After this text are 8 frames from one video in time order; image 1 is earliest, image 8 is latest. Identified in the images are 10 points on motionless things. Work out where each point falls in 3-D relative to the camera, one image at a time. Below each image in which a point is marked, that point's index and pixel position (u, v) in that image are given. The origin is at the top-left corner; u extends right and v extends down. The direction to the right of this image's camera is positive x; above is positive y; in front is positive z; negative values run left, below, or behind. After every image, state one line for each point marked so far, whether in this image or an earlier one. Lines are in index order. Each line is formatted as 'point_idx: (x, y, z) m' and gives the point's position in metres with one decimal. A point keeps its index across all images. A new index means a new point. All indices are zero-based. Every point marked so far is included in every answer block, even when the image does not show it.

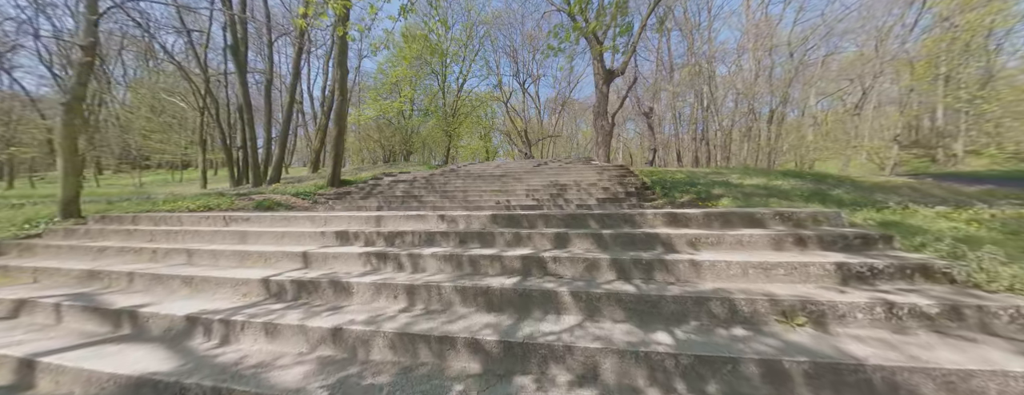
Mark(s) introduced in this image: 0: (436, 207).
0: (-2.2, -0.3, +8.4) m
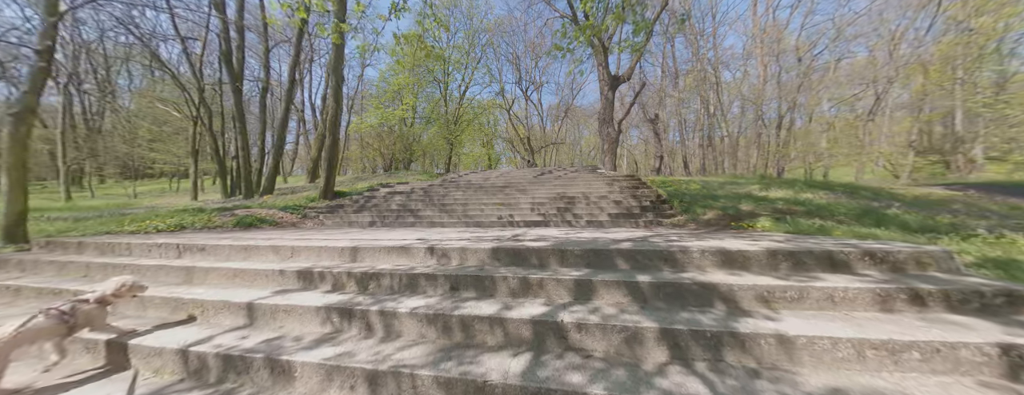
0: (-2.1, -0.7, +7.7) m
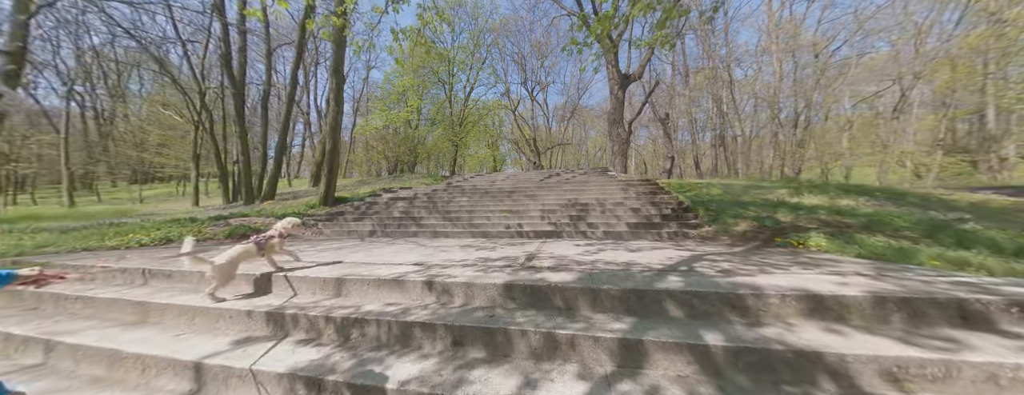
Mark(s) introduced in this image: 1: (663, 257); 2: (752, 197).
0: (-1.9, -0.9, +7.2) m
1: (+1.8, -0.7, +3.4) m
2: (+7.0, 0.0, +8.4) m
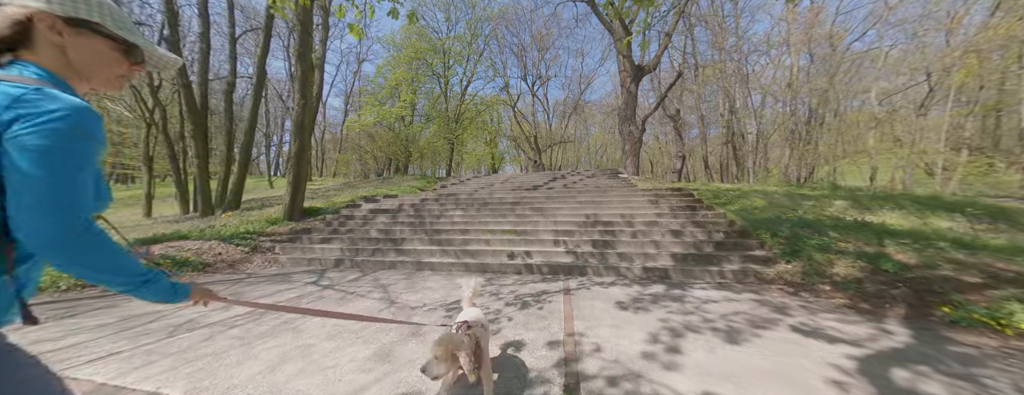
0: (-1.7, -1.3, +5.5) m
1: (+1.9, -1.1, +1.8) m
2: (+7.1, -0.4, +6.8) m
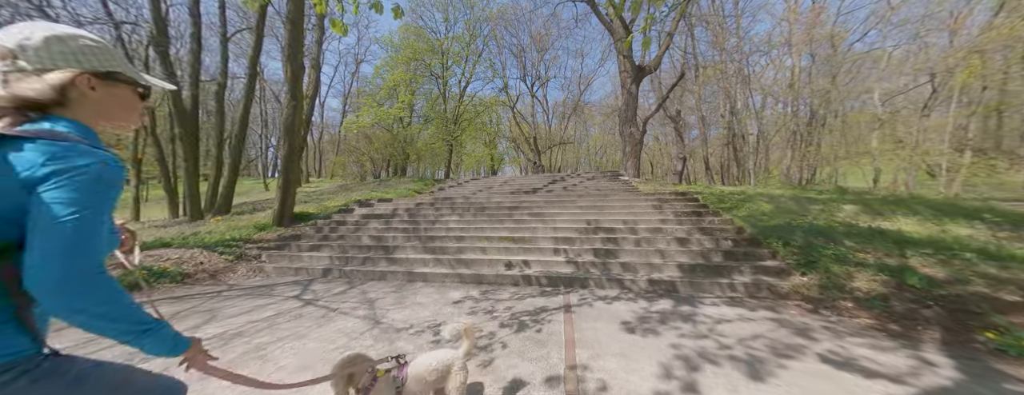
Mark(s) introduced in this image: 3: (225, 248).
0: (-1.8, -1.4, +5.2) m
1: (+1.9, -1.3, +1.5) m
2: (+7.0, -0.5, +6.5) m
3: (-6.3, -1.1, +6.5) m
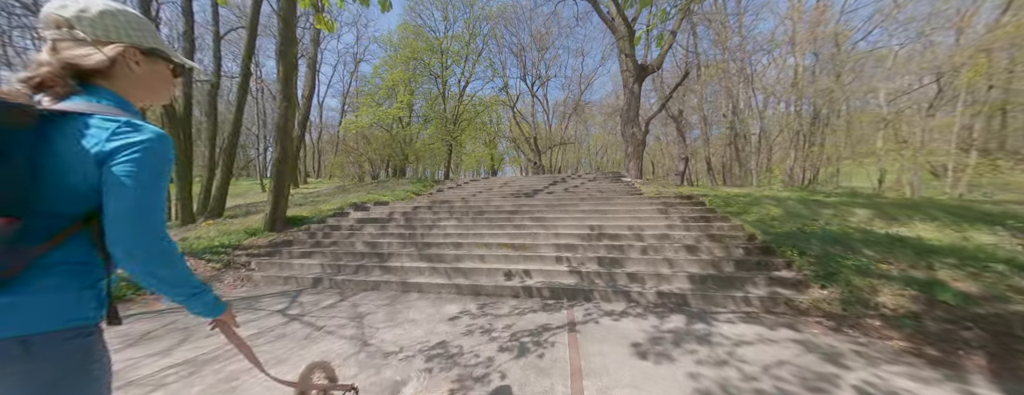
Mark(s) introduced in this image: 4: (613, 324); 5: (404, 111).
0: (-1.8, -1.5, +5.0) m
1: (+1.9, -1.4, +1.2) m
2: (+7.0, -0.6, +6.3) m
3: (-6.4, -1.2, +6.2) m
4: (+1.2, -1.5, +3.5) m
5: (-7.5, +6.0, +20.0) m
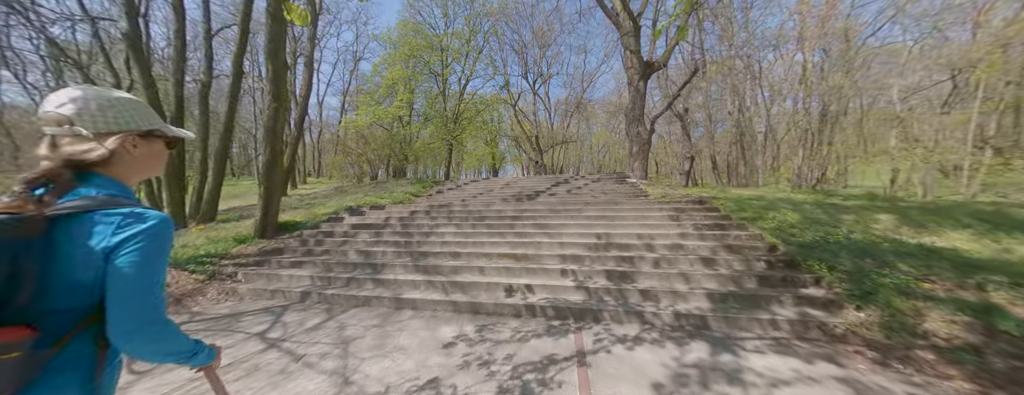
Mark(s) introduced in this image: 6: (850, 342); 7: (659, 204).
0: (-1.8, -1.6, +4.6) m
1: (+1.9, -1.5, +0.9) m
2: (+7.1, -0.7, +5.8) m
3: (-6.3, -1.4, +5.9) m
4: (+1.2, -1.6, +3.1) m
5: (-7.4, +5.9, +19.6) m
6: (+3.7, -1.6, +3.2) m
7: (+3.9, -0.1, +7.6) m
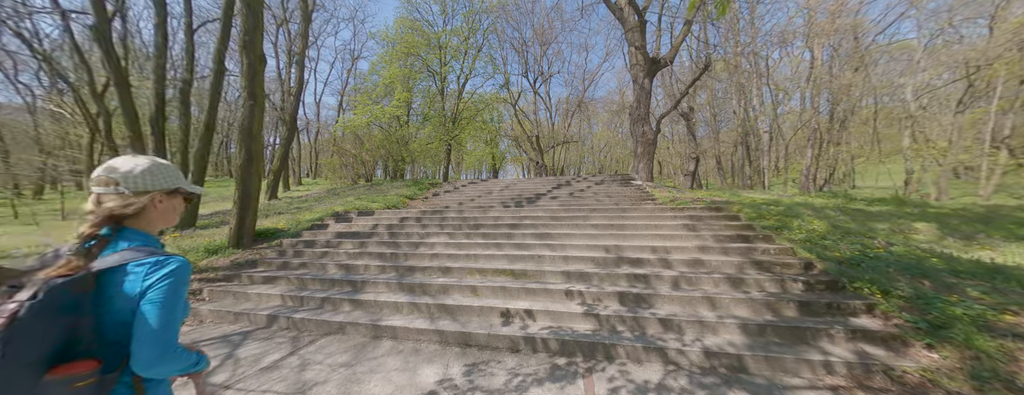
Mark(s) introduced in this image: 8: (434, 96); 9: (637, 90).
0: (-1.8, -1.8, +4.0) m
1: (+1.8, -1.7, +0.2) m
2: (+7.0, -0.9, +5.2) m
3: (-6.4, -1.5, +5.2) m
4: (+1.2, -1.8, +2.4) m
5: (-7.4, +5.8, +19.0) m
6: (+3.7, -1.7, +2.5) m
7: (+3.8, -0.3, +7.0) m
8: (-5.4, +7.0, +19.9) m
9: (+5.8, +5.0, +13.5) m
